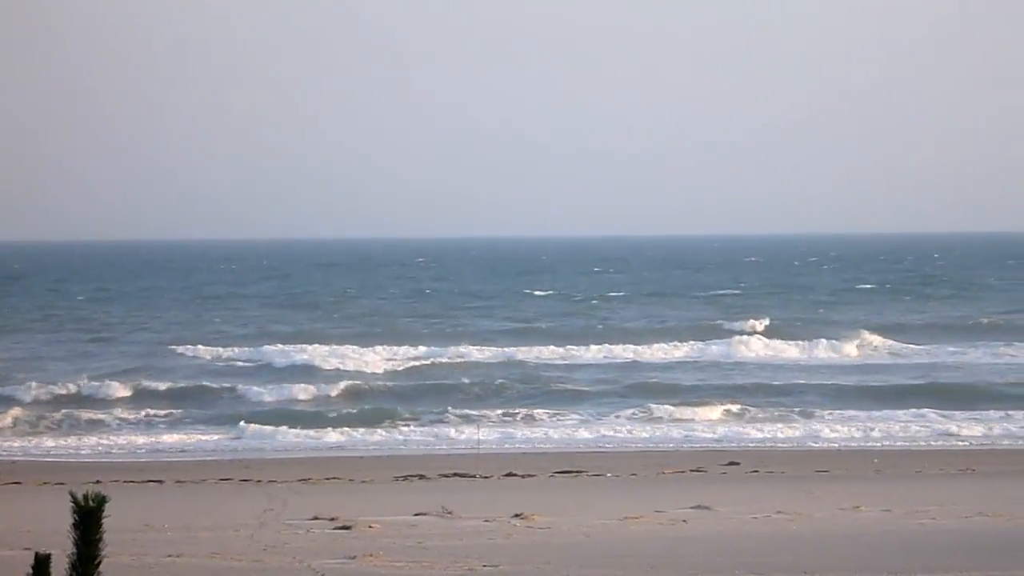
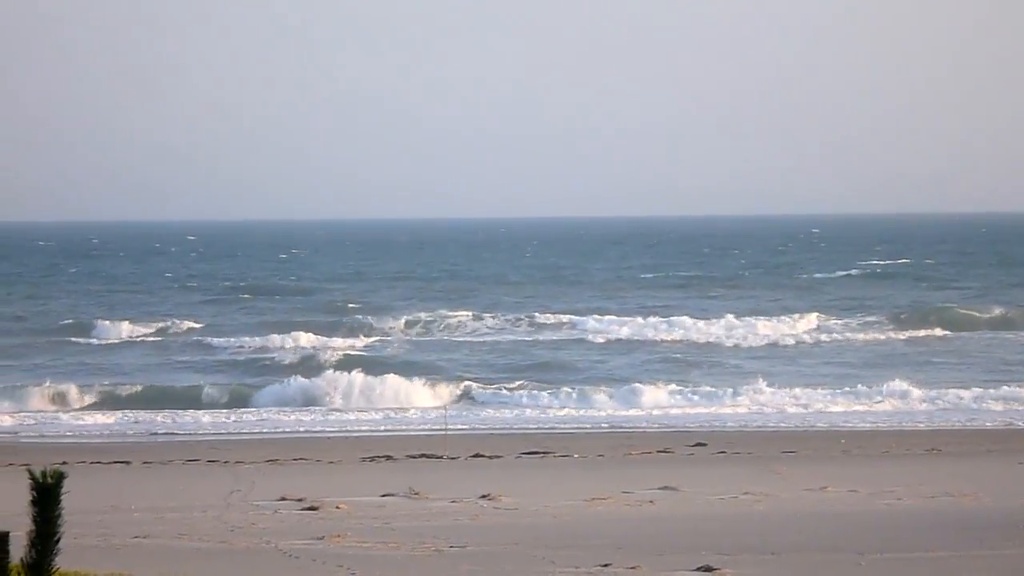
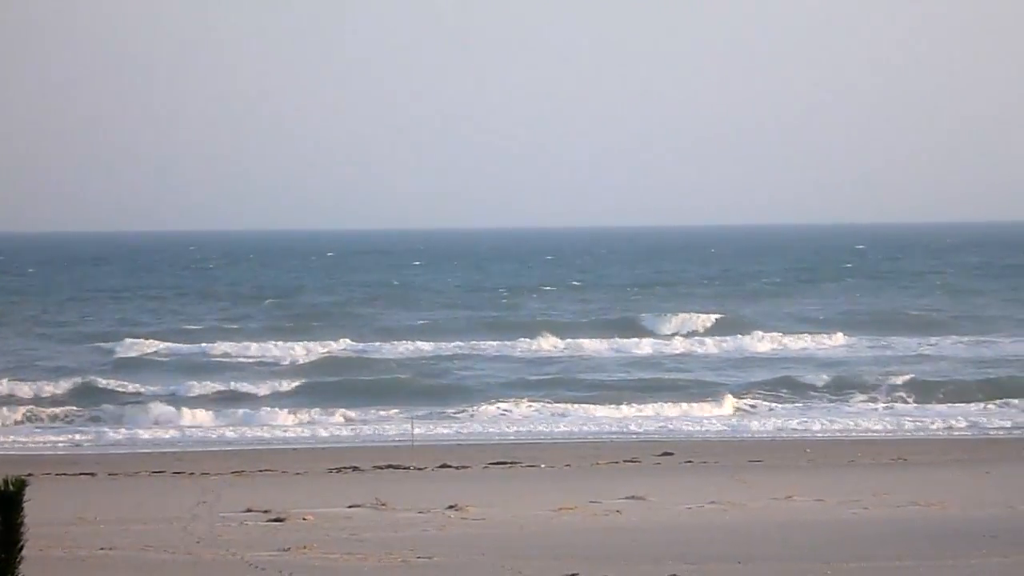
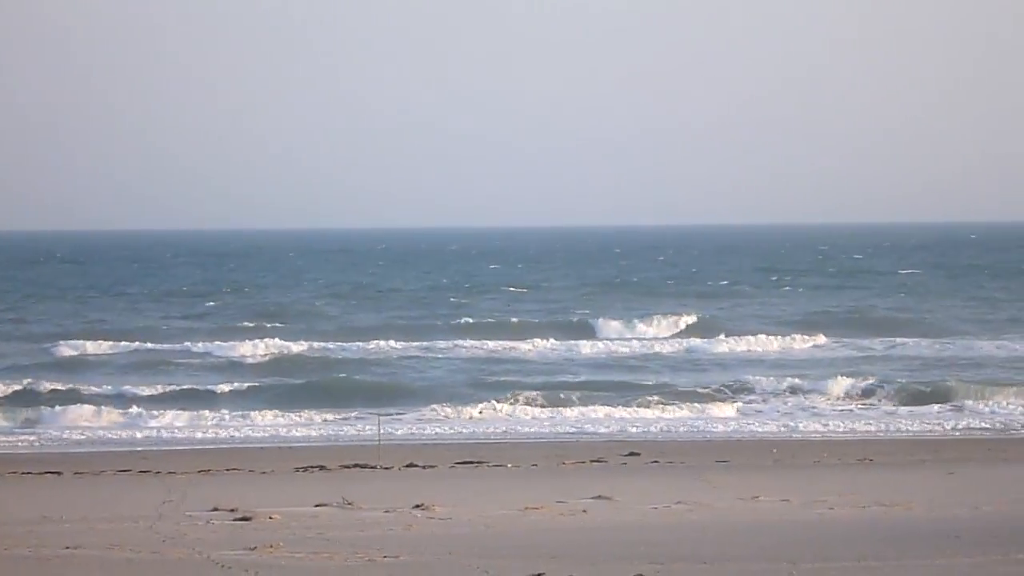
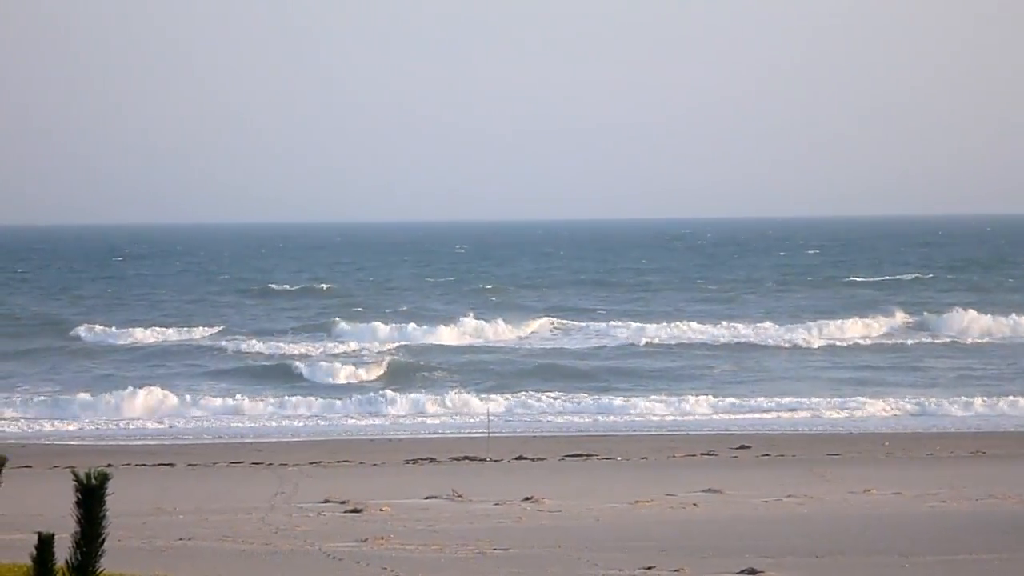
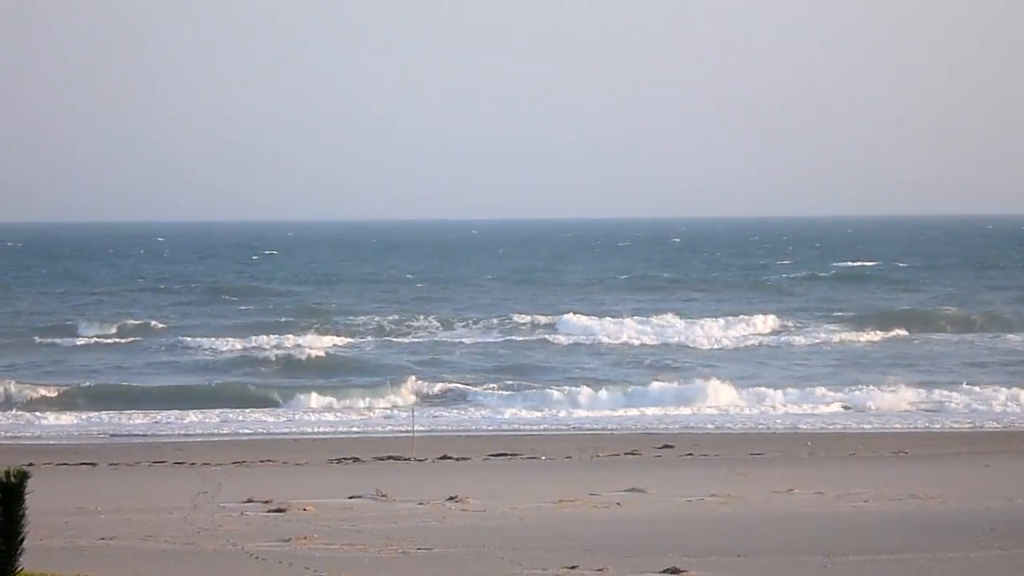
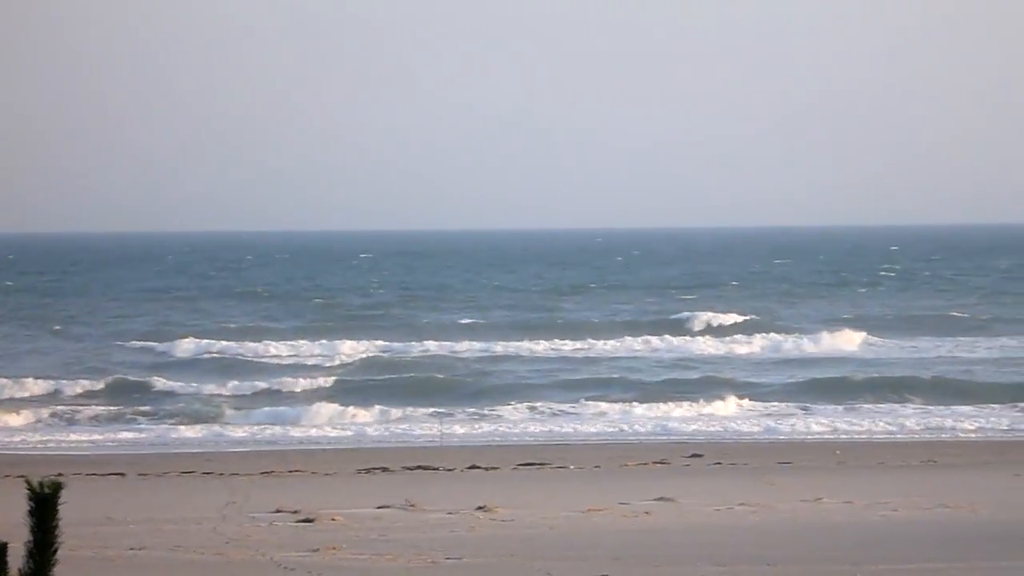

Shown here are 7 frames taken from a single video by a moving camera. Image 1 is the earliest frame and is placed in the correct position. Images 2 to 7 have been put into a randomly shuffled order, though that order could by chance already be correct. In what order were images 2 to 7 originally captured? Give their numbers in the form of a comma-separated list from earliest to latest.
7, 3, 4, 6, 2, 5
